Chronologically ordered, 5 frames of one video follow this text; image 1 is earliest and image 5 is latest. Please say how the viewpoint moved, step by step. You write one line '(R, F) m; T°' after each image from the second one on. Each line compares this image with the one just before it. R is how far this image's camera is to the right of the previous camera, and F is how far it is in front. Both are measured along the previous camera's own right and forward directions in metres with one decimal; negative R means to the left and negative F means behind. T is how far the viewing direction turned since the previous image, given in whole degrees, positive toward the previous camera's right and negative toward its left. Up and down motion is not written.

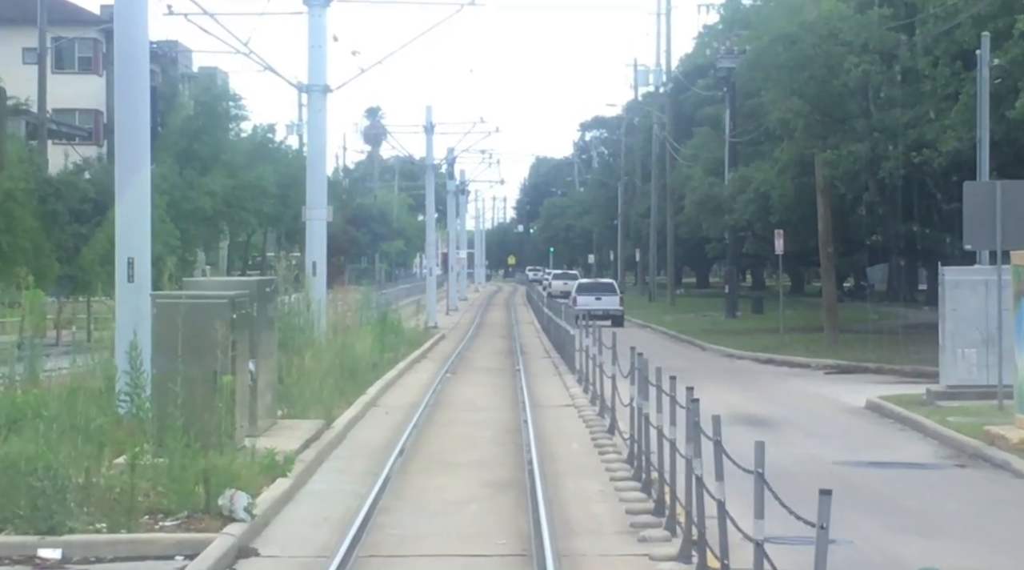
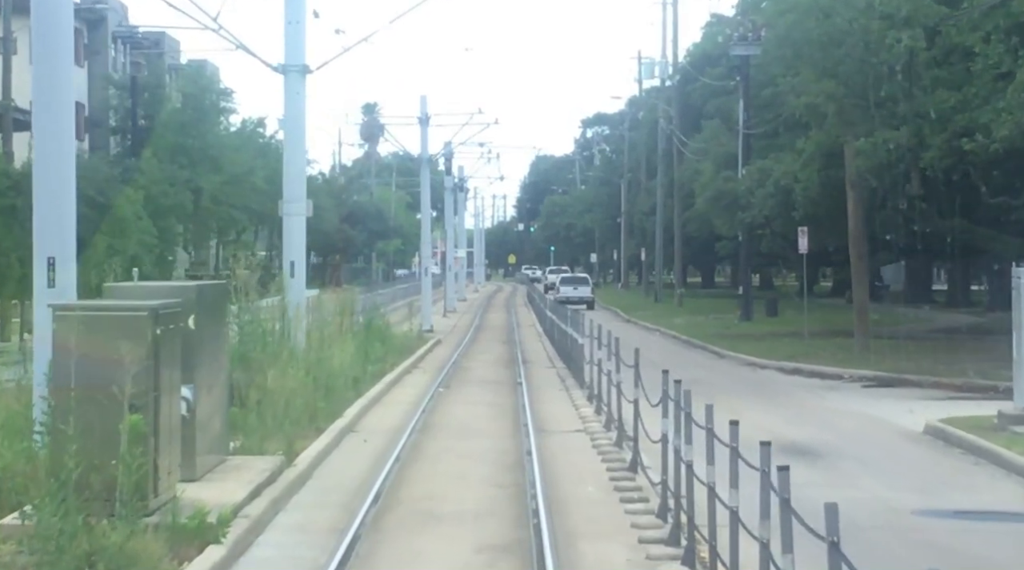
(0.0, +2.8) m; 0°
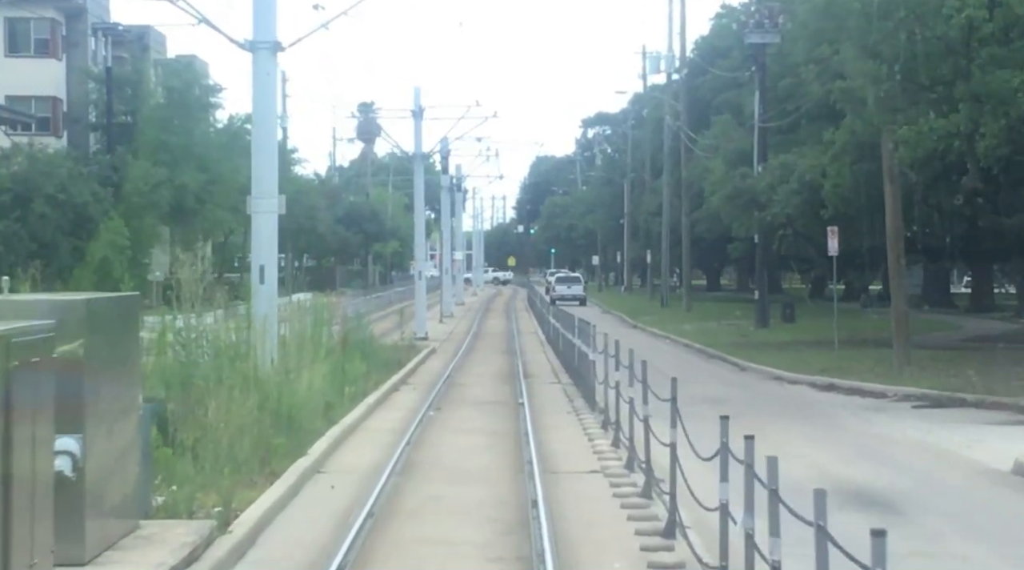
(0.0, +3.0) m; 0°
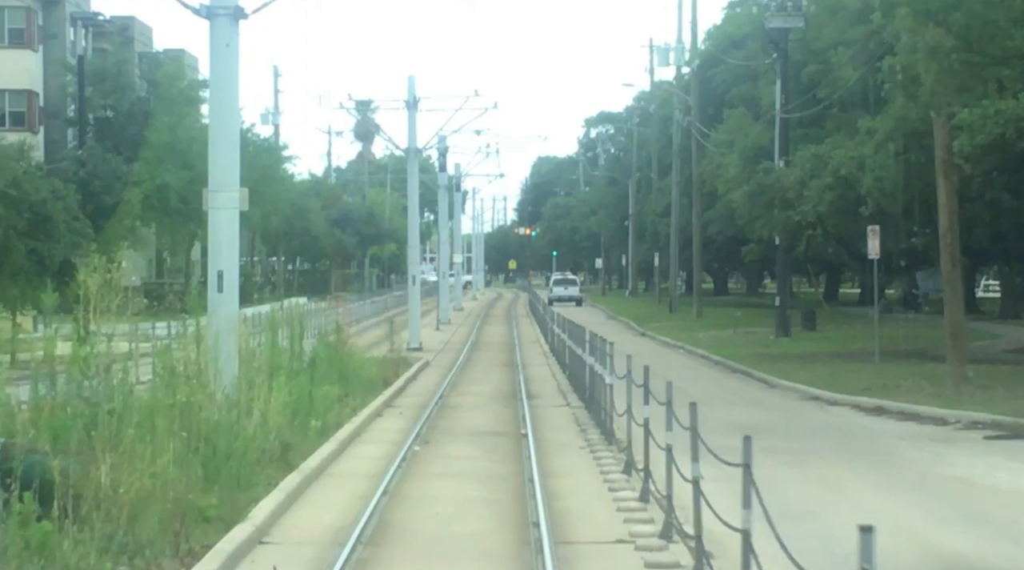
(0.0, +3.2) m; 0°
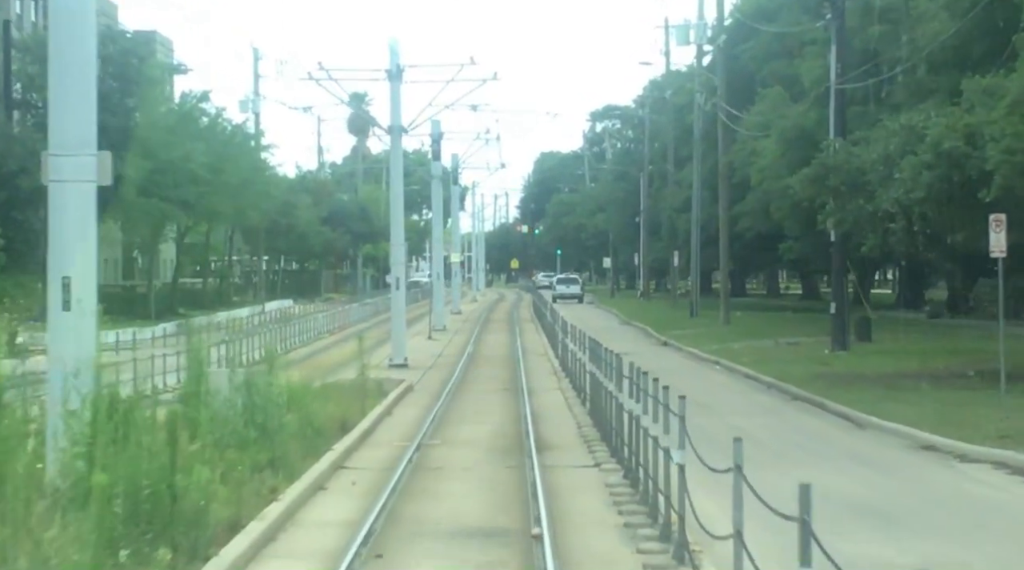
(0.0, +6.5) m; 0°
